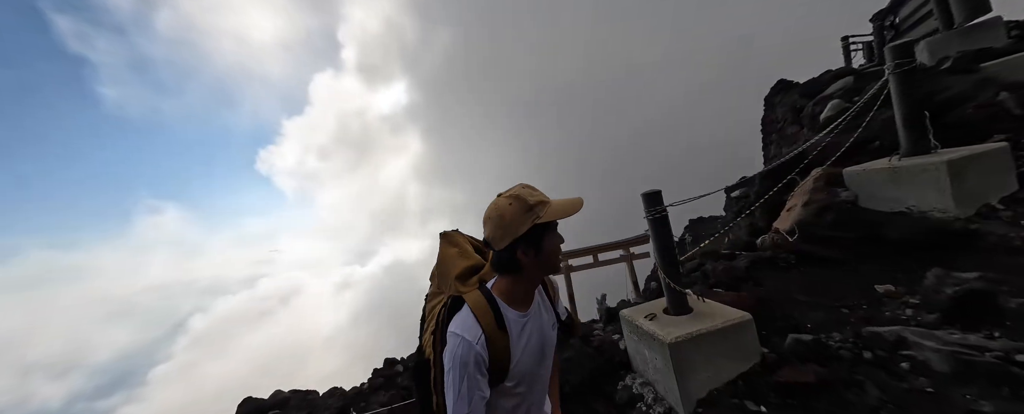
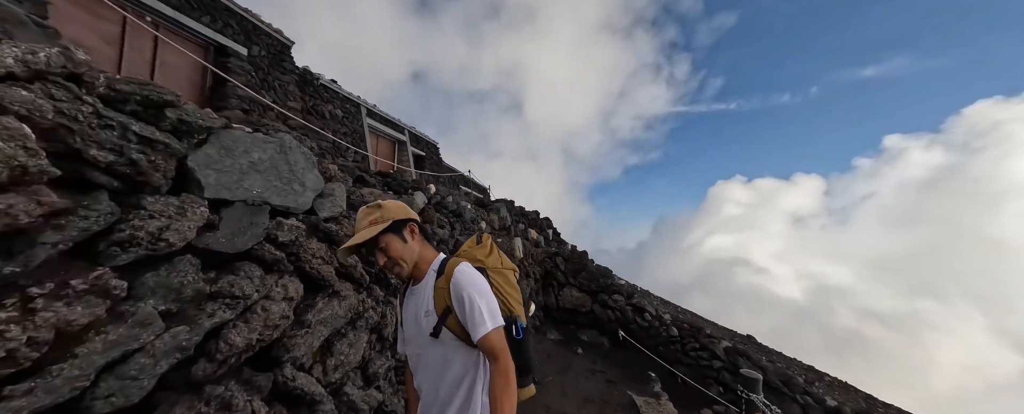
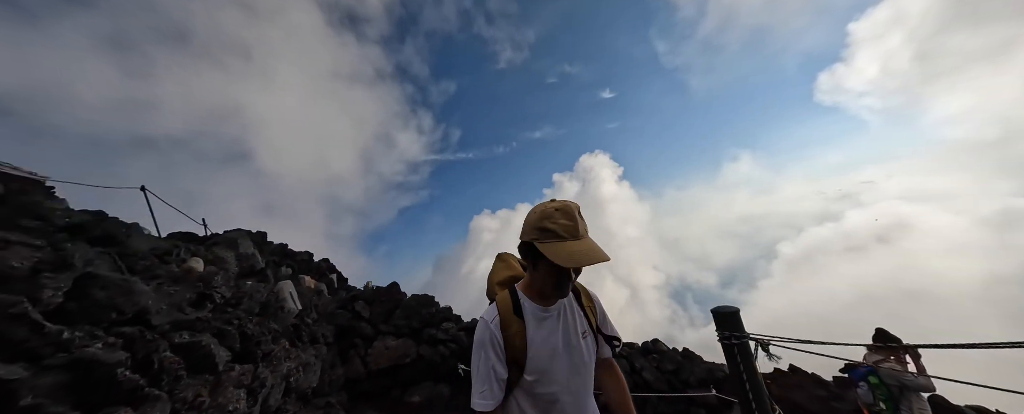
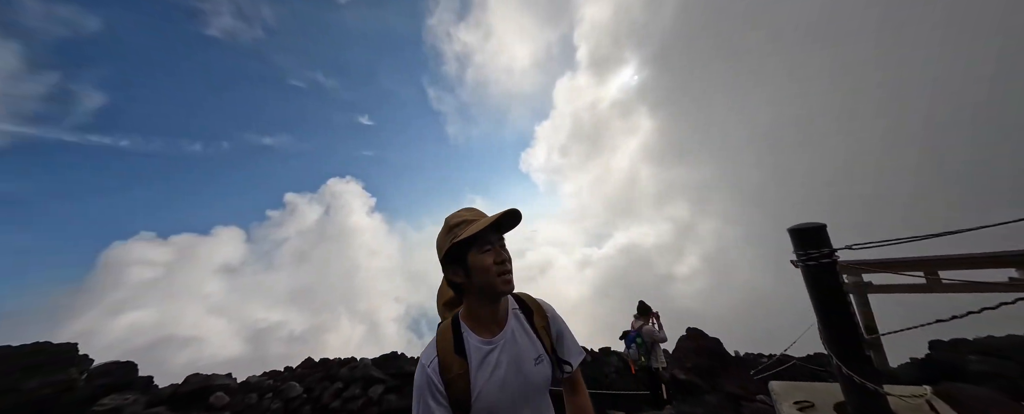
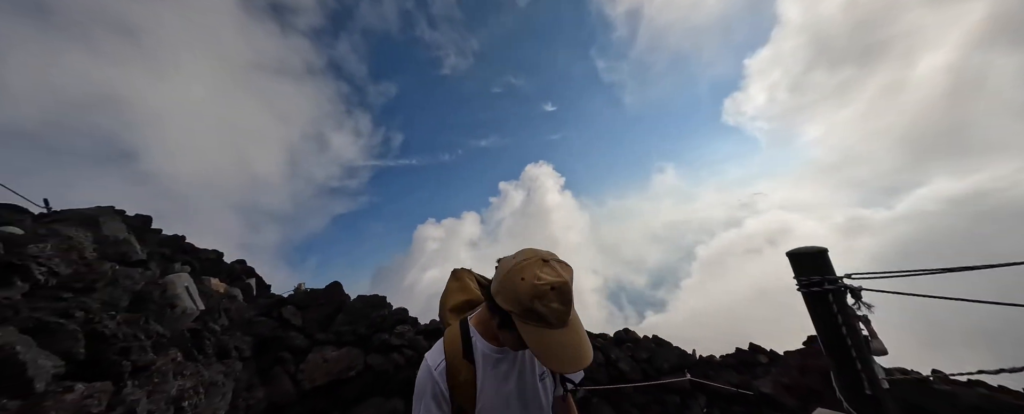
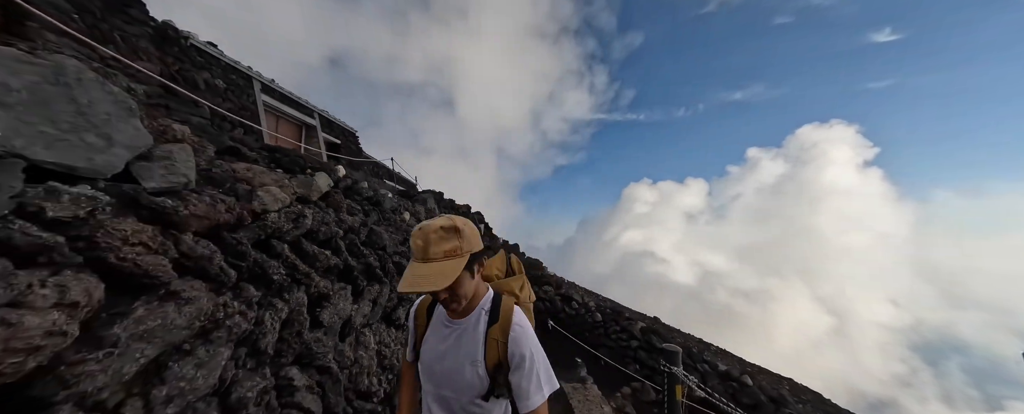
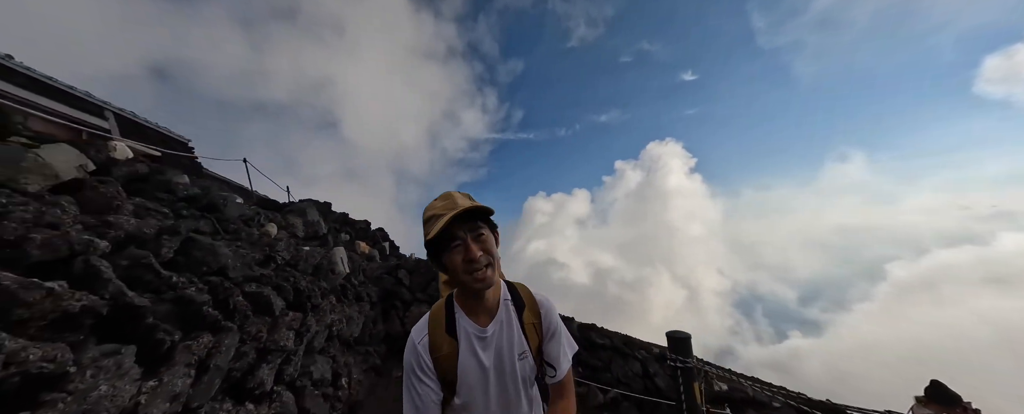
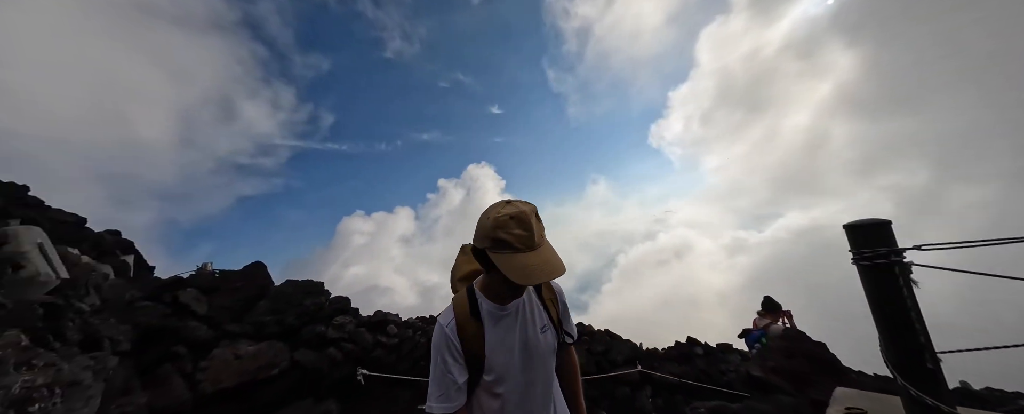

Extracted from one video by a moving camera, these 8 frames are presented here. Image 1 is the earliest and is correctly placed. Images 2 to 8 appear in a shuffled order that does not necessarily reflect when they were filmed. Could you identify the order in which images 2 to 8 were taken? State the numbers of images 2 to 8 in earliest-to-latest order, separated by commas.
4, 8, 5, 3, 7, 6, 2
